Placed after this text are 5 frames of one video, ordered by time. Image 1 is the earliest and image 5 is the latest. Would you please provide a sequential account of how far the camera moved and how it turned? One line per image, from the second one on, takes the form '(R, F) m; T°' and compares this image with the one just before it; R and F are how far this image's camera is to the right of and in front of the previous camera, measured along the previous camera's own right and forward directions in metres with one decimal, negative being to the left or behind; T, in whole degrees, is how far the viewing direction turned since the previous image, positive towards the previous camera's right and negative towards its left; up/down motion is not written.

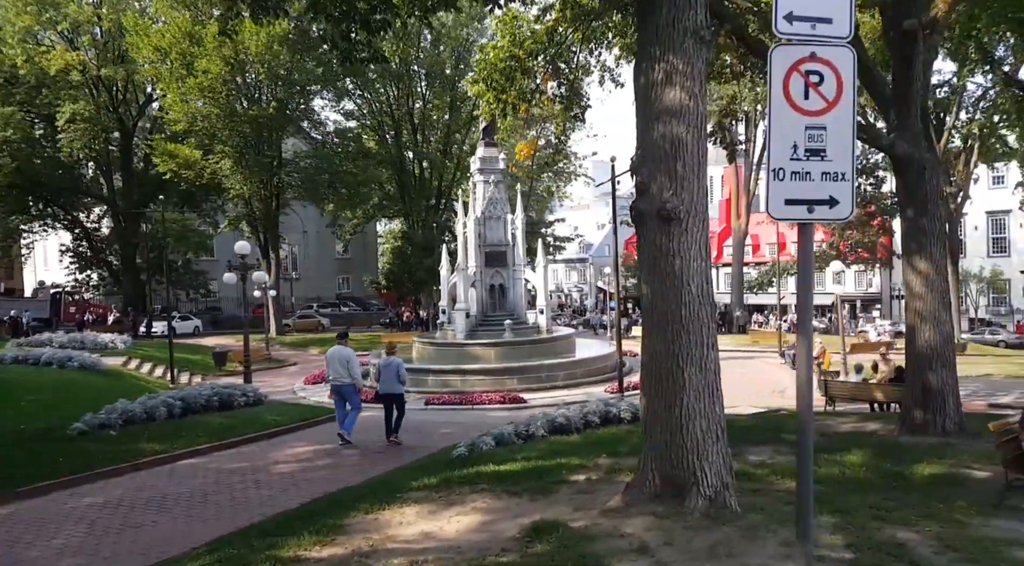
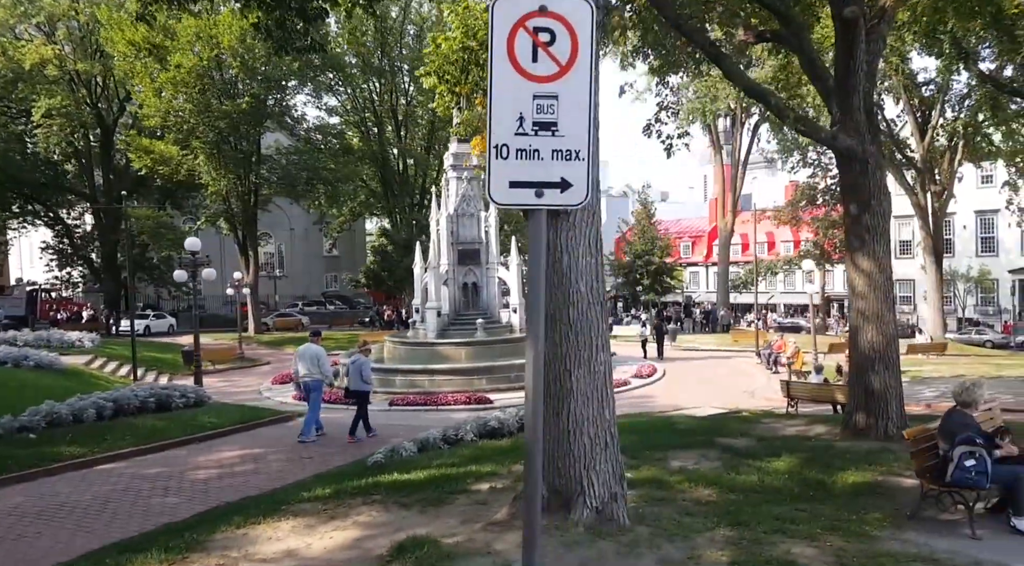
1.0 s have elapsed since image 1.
(+0.9, +0.4) m; 0°
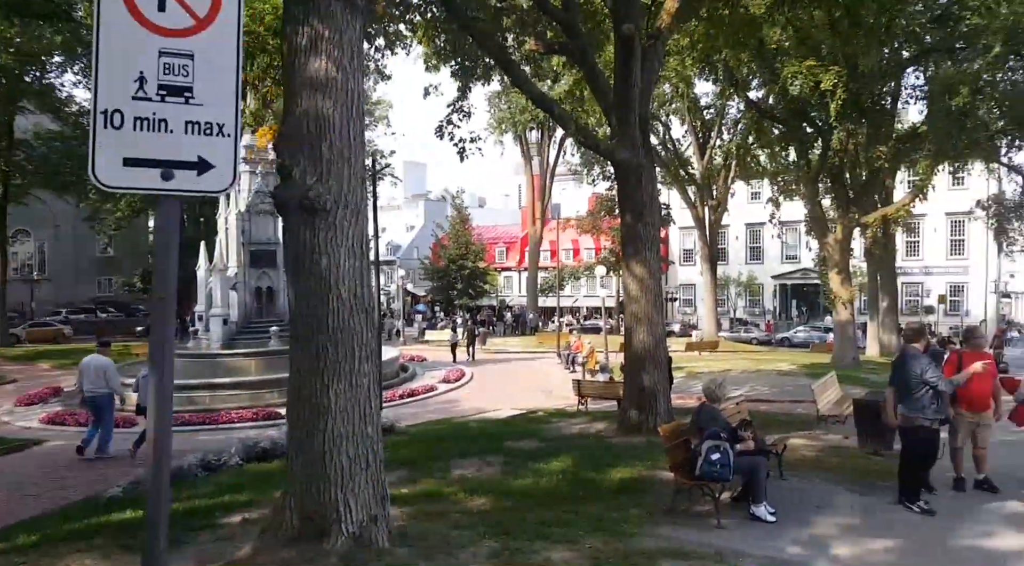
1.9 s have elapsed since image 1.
(+0.4, +0.3) m; +13°
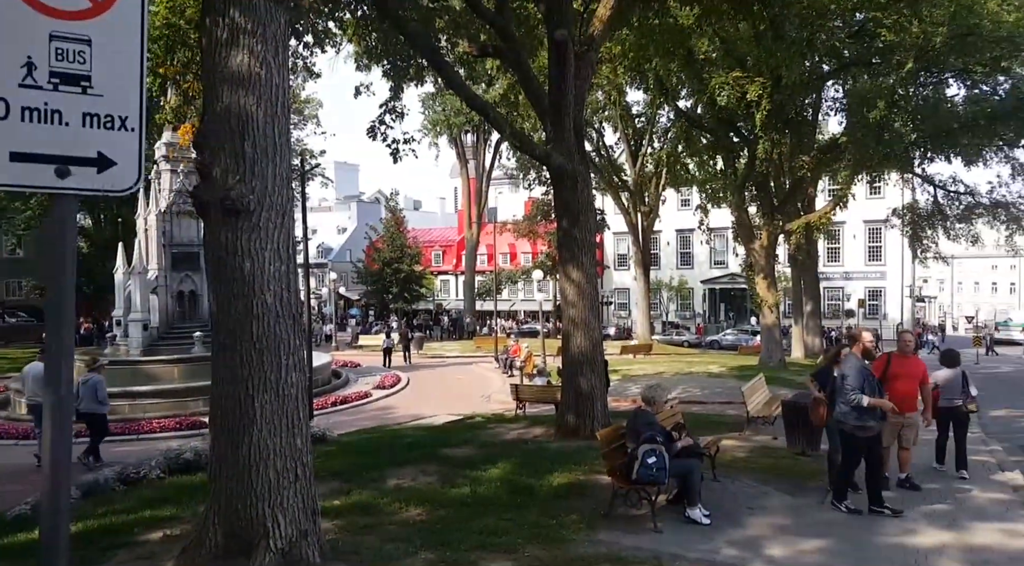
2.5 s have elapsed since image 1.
(0.0, +0.1) m; +4°
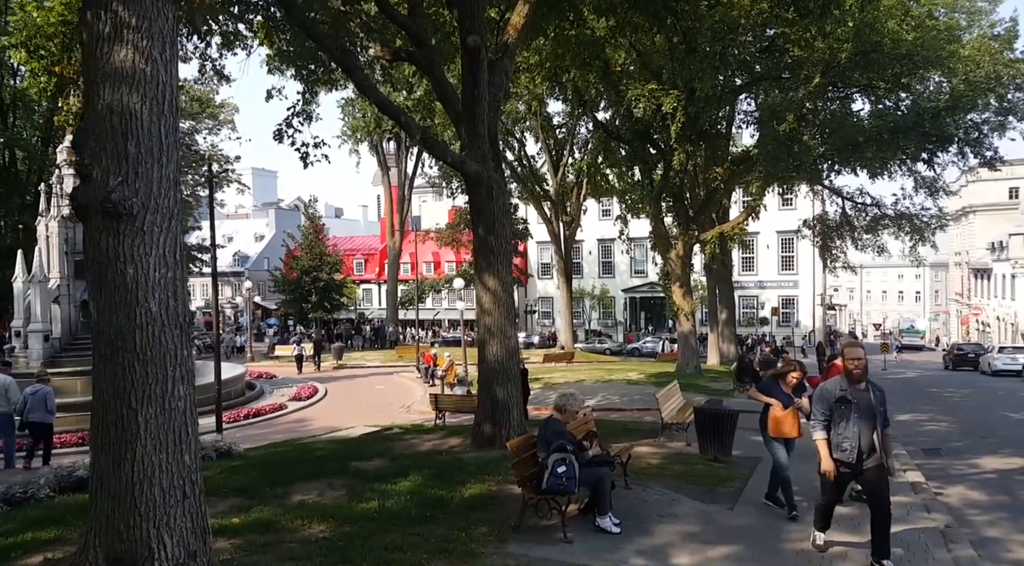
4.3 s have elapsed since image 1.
(+0.2, +0.1) m; +5°
